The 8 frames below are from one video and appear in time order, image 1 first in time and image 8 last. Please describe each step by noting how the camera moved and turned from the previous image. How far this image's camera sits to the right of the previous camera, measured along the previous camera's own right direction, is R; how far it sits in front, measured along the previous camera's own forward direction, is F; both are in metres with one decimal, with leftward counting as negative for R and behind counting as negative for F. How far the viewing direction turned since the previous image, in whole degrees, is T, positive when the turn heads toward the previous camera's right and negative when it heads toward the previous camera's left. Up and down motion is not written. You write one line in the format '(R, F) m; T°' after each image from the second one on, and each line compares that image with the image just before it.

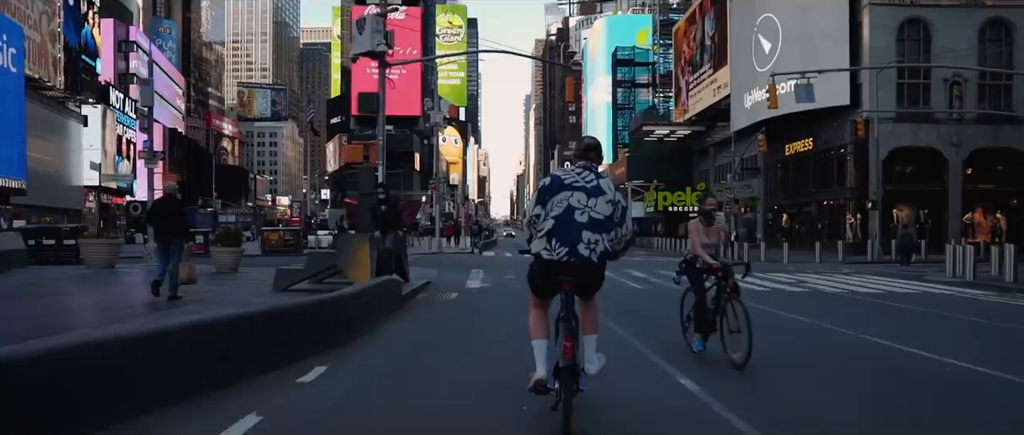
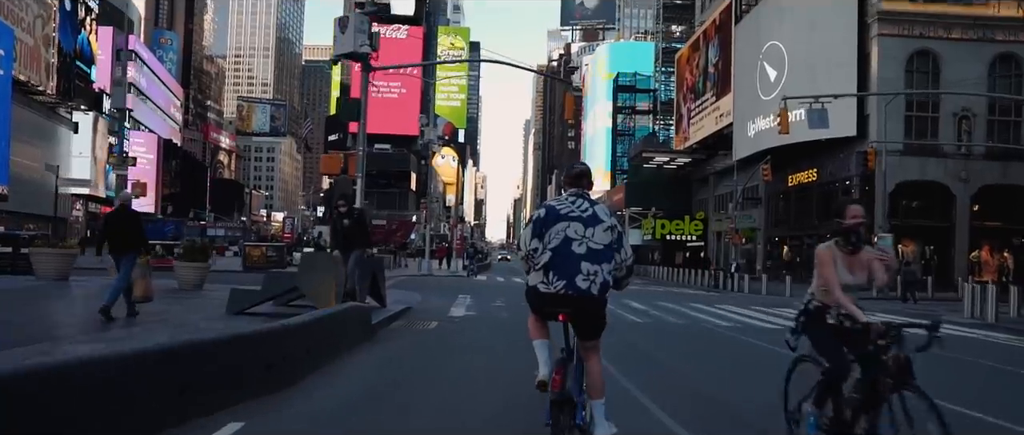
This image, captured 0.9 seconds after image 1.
(+0.1, +1.6) m; 0°
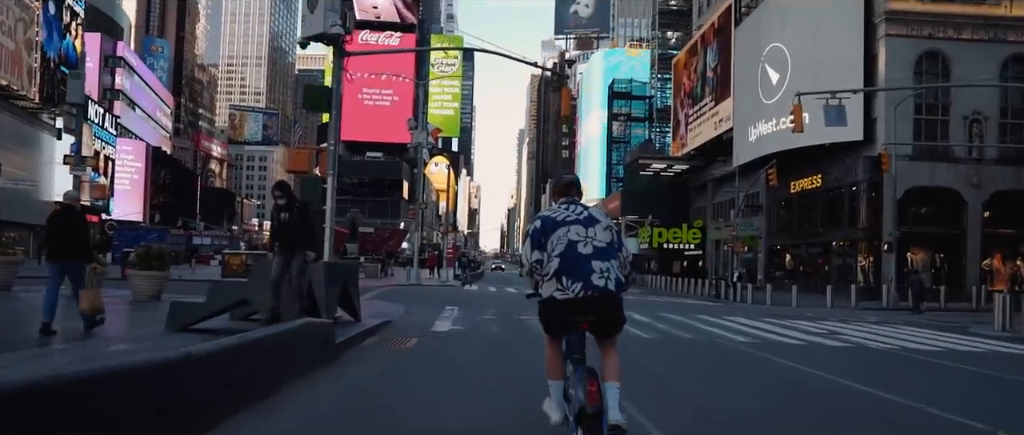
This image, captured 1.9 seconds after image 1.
(+0.1, +2.0) m; 0°
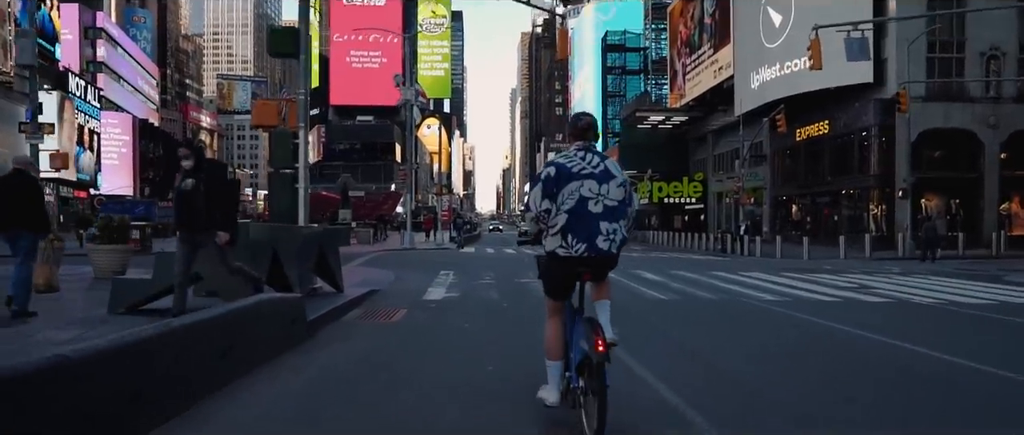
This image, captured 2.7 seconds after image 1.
(-0.1, +1.9) m; 0°
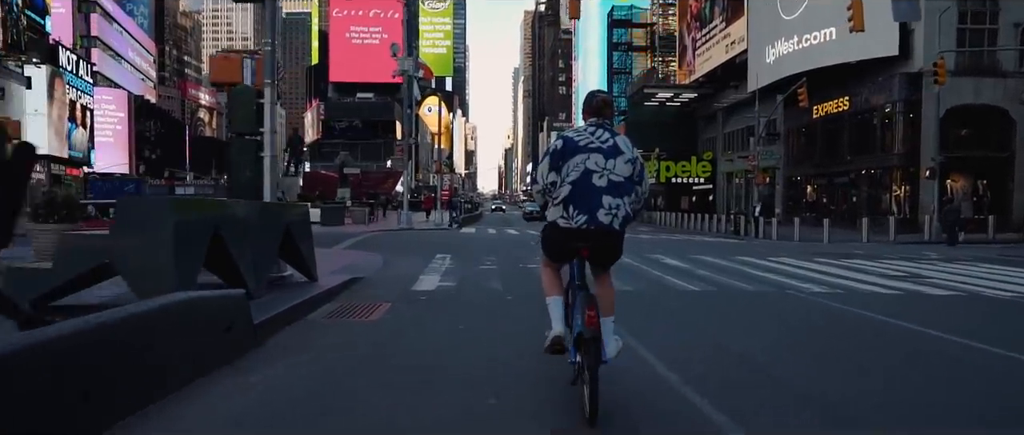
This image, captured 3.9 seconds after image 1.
(-0.1, +2.3) m; 0°
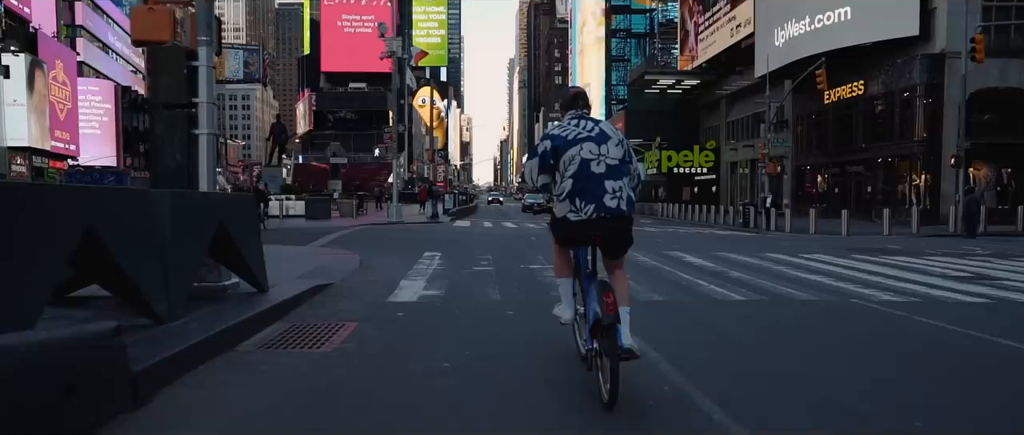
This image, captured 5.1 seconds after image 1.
(-0.1, +2.5) m; 0°
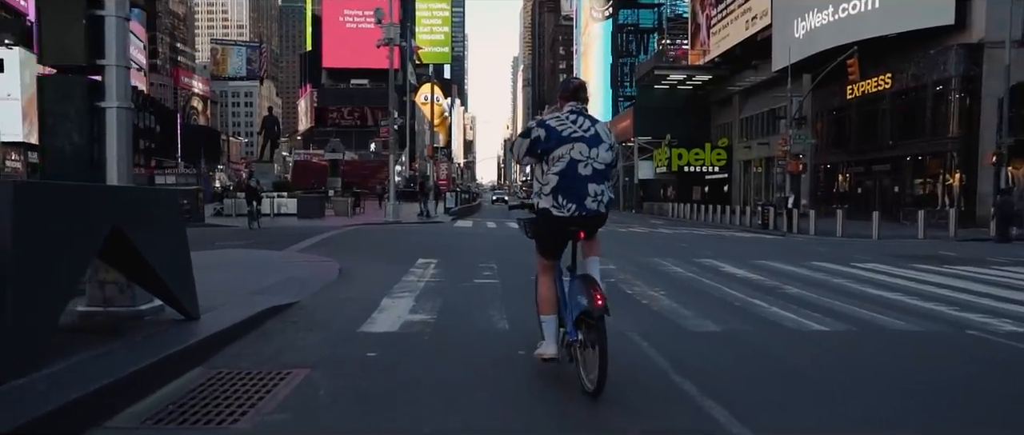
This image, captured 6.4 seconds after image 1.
(-0.1, +2.4) m; 0°
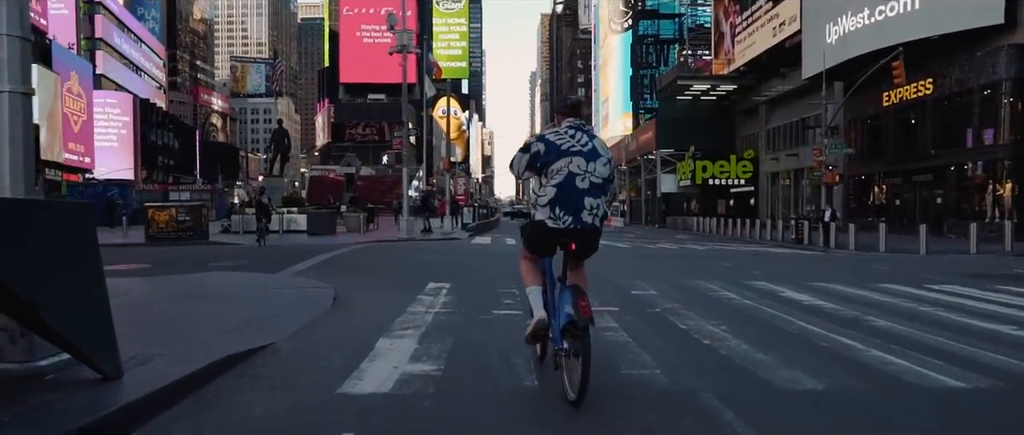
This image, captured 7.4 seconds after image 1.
(-0.1, +1.9) m; -1°
